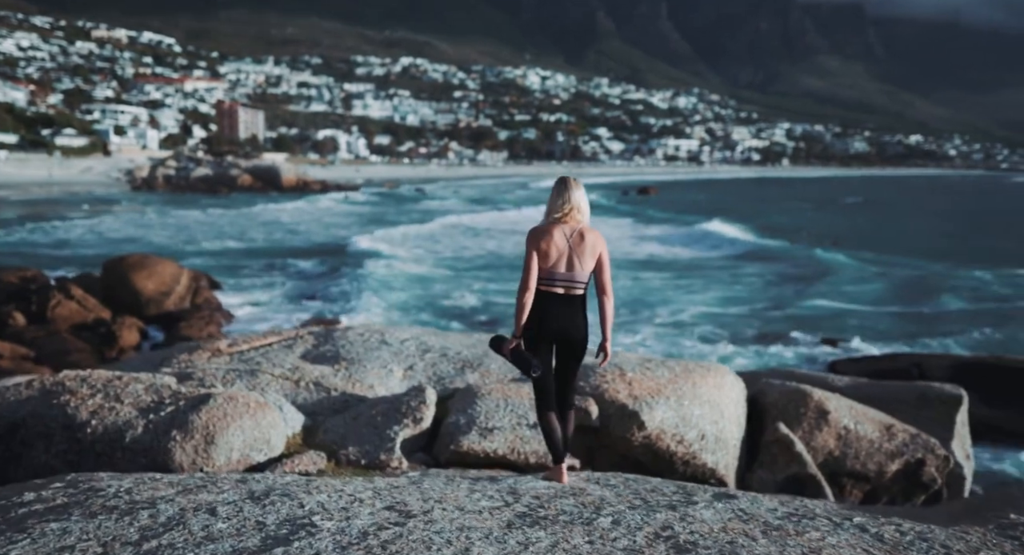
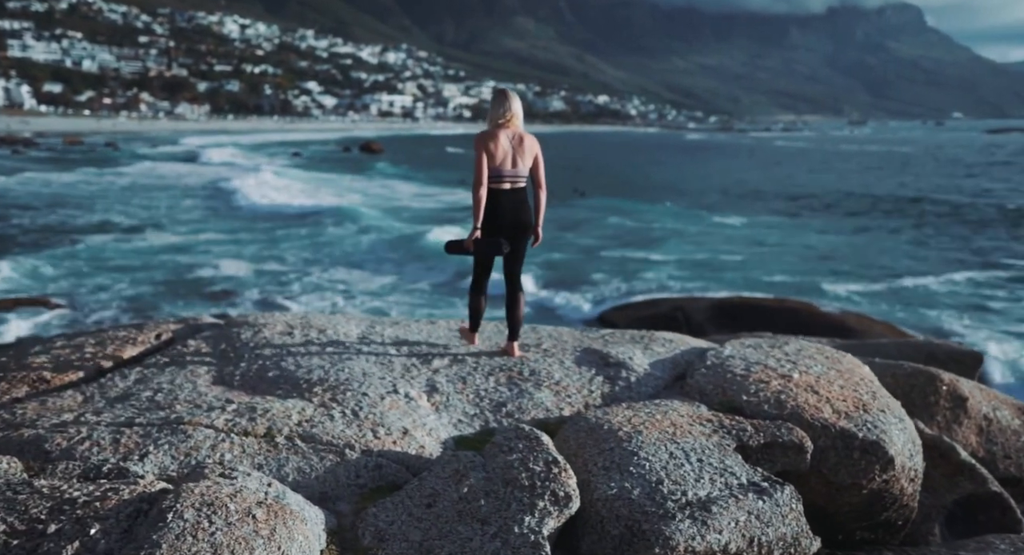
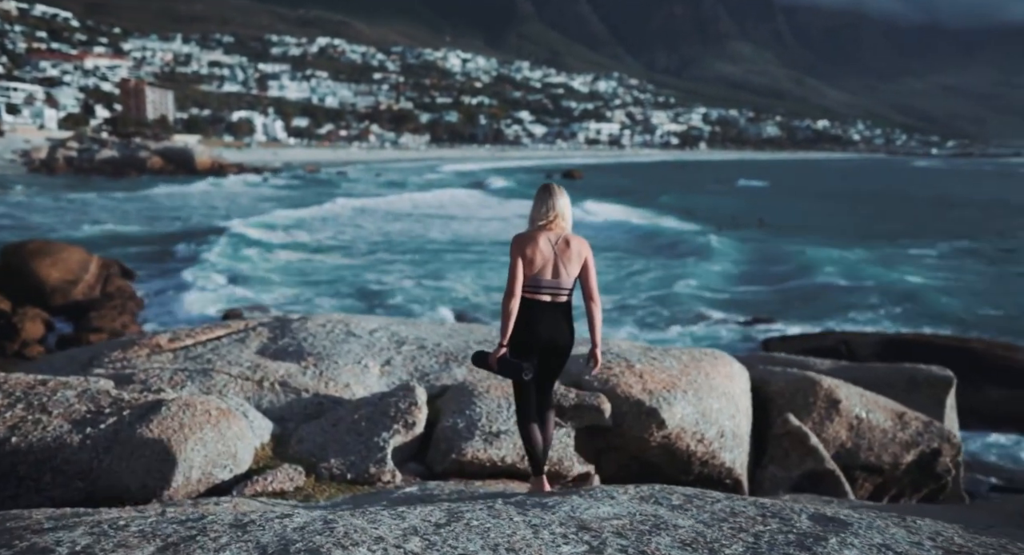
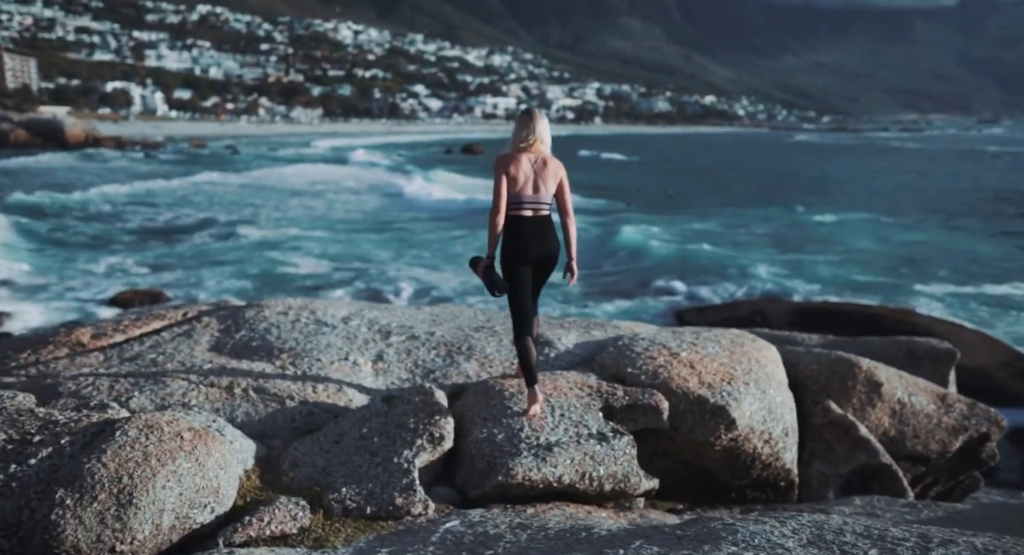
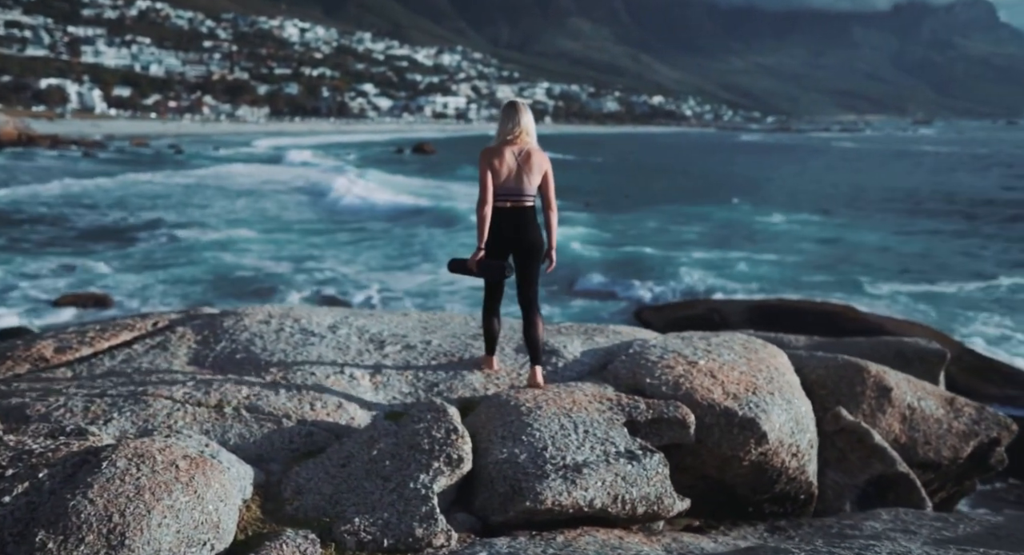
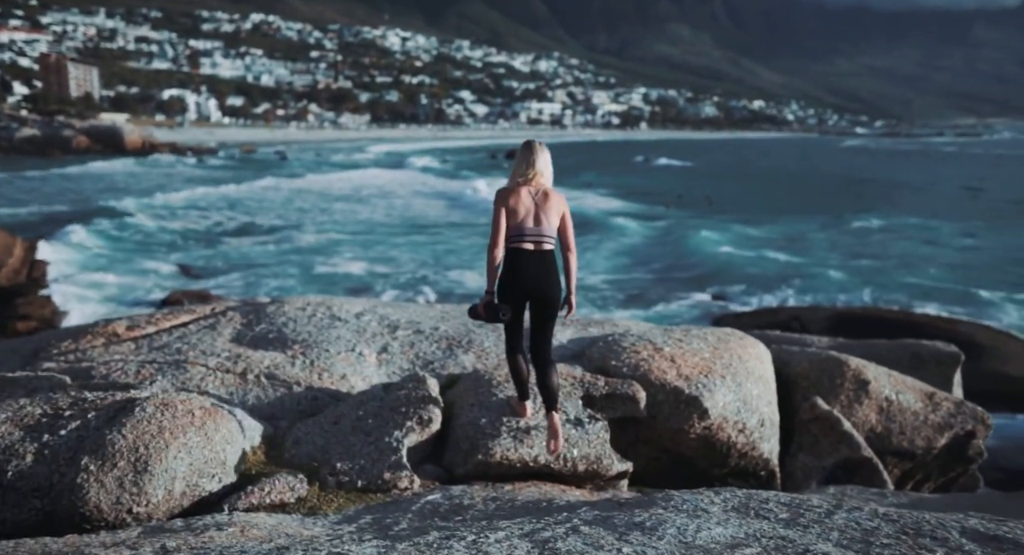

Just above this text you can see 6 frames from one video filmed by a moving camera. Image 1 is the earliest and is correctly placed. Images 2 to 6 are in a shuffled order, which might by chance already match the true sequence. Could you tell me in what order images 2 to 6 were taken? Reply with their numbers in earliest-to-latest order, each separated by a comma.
3, 6, 4, 5, 2
